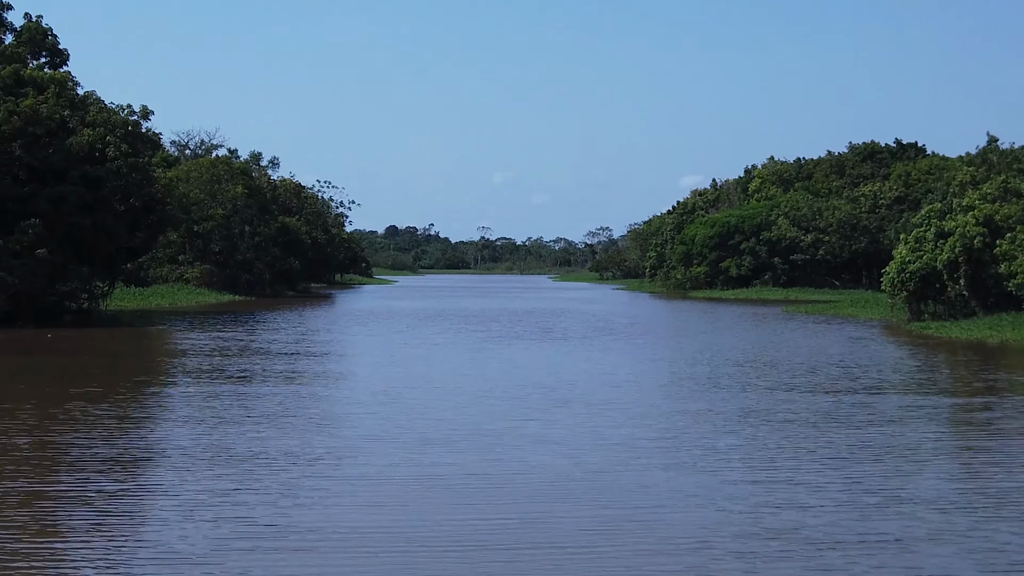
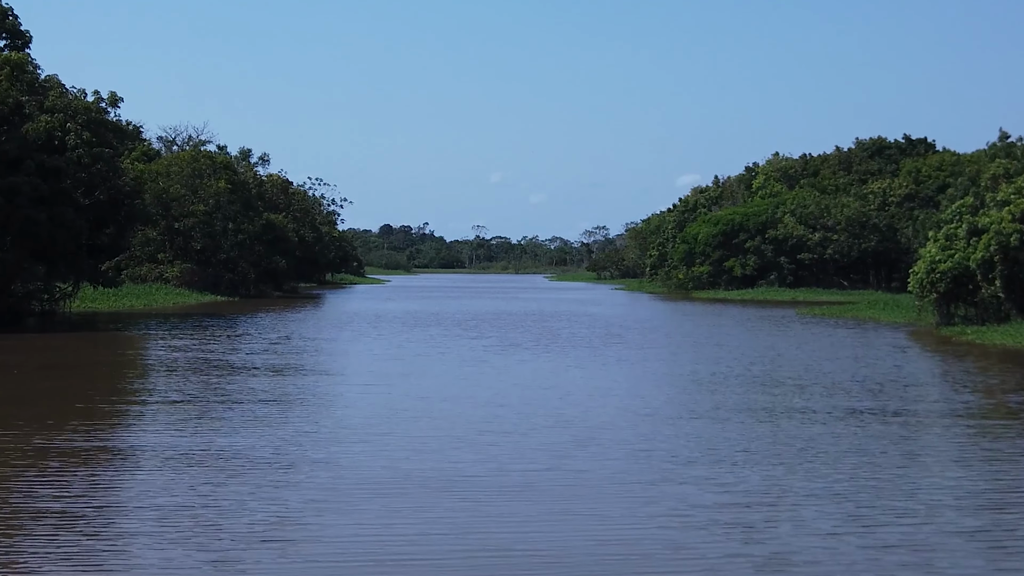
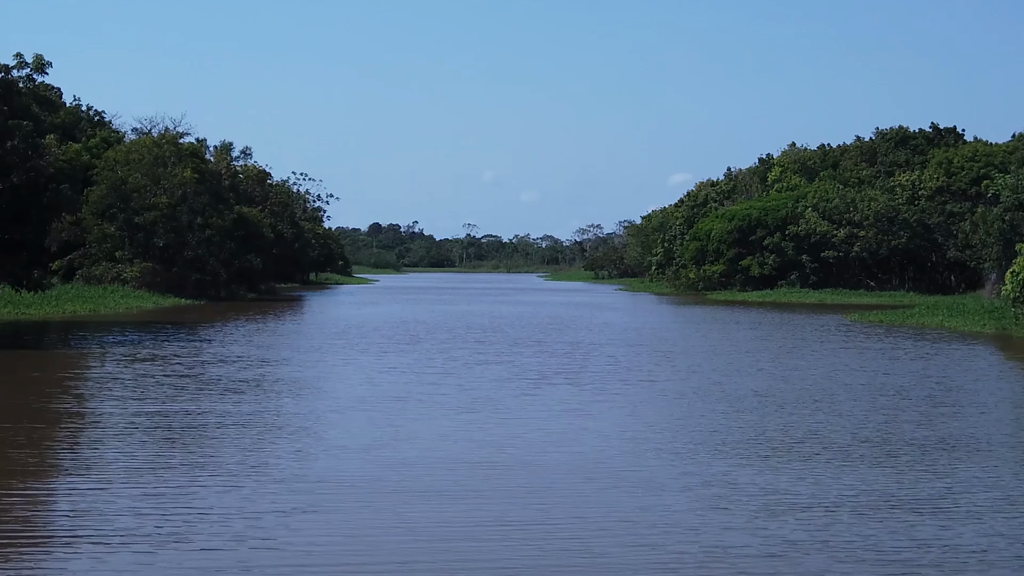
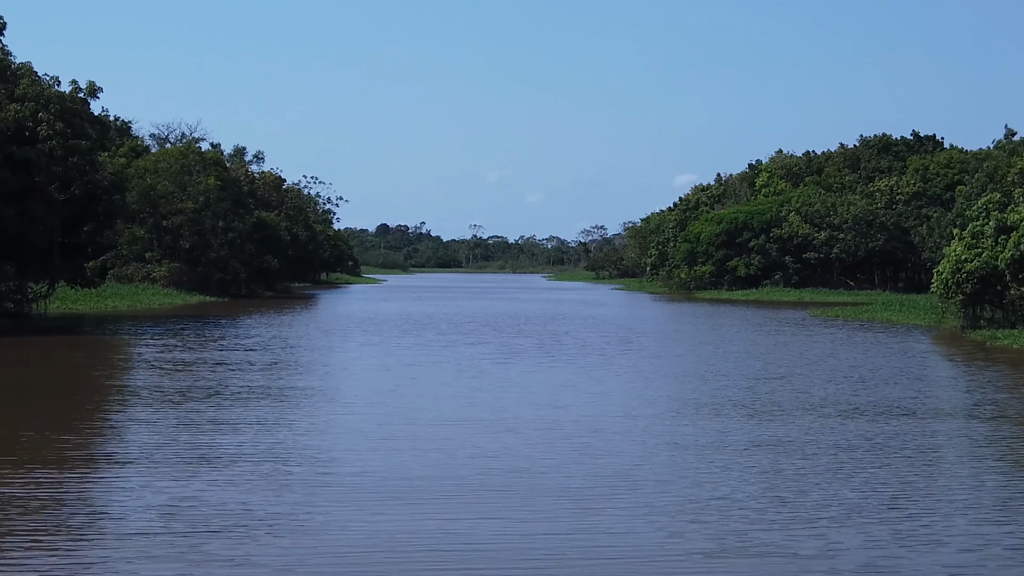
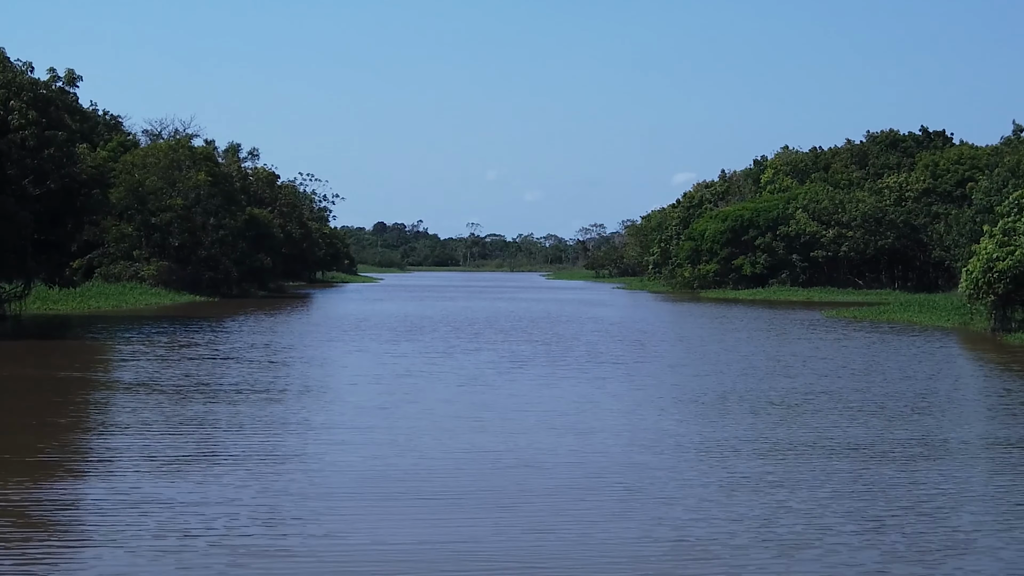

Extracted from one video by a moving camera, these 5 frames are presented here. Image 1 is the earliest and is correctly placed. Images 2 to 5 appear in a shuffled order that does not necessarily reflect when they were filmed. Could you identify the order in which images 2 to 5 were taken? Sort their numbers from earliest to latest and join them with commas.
2, 4, 5, 3
